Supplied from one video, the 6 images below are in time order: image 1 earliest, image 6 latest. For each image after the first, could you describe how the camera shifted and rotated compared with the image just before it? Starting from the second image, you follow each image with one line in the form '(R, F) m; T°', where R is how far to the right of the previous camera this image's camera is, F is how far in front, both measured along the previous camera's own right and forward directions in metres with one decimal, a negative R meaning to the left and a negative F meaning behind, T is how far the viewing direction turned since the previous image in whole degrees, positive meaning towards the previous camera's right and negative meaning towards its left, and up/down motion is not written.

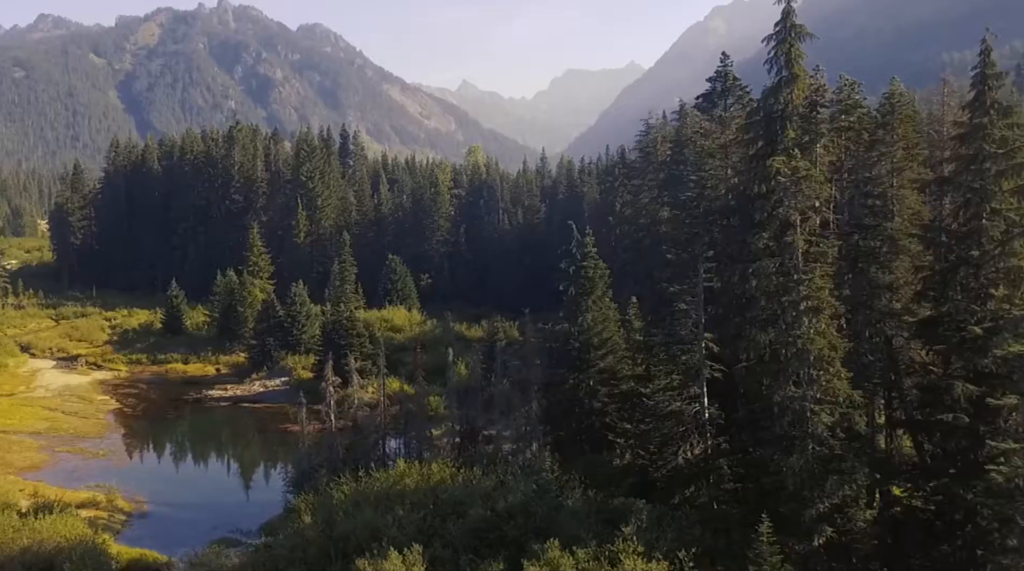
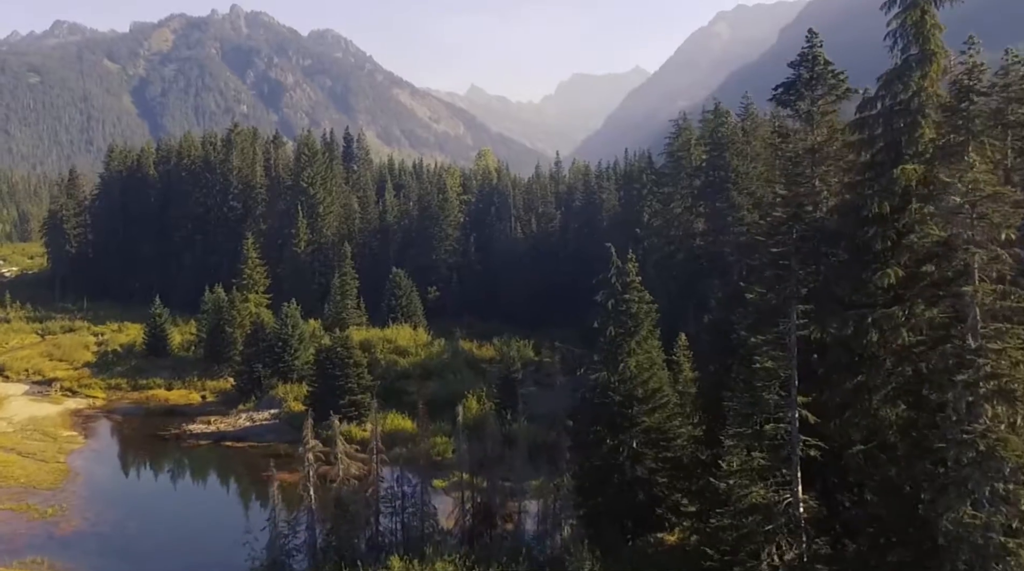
(-0.4, +6.0) m; -1°
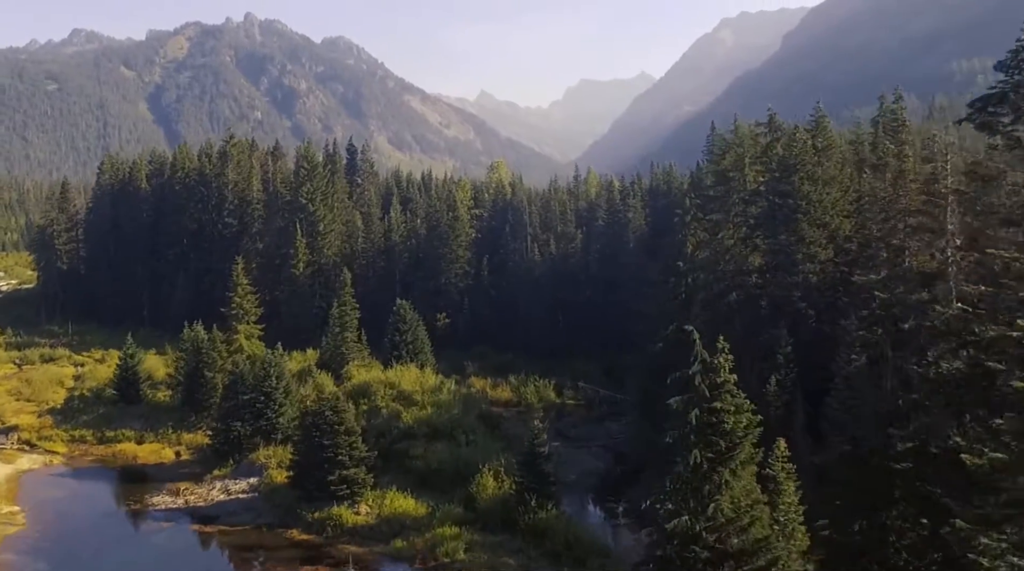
(-0.5, +7.6) m; -1°
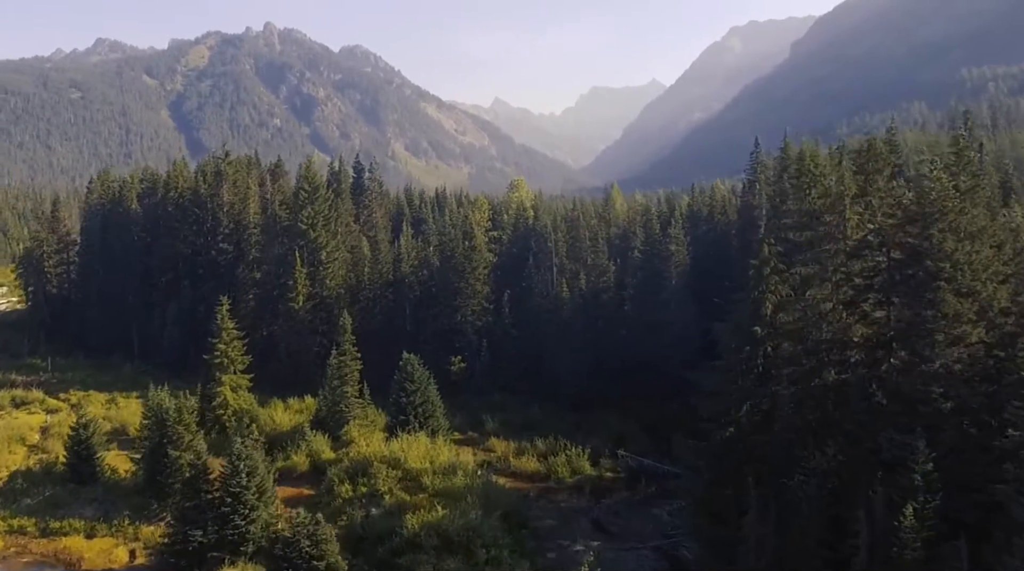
(-0.7, +9.4) m; -1°
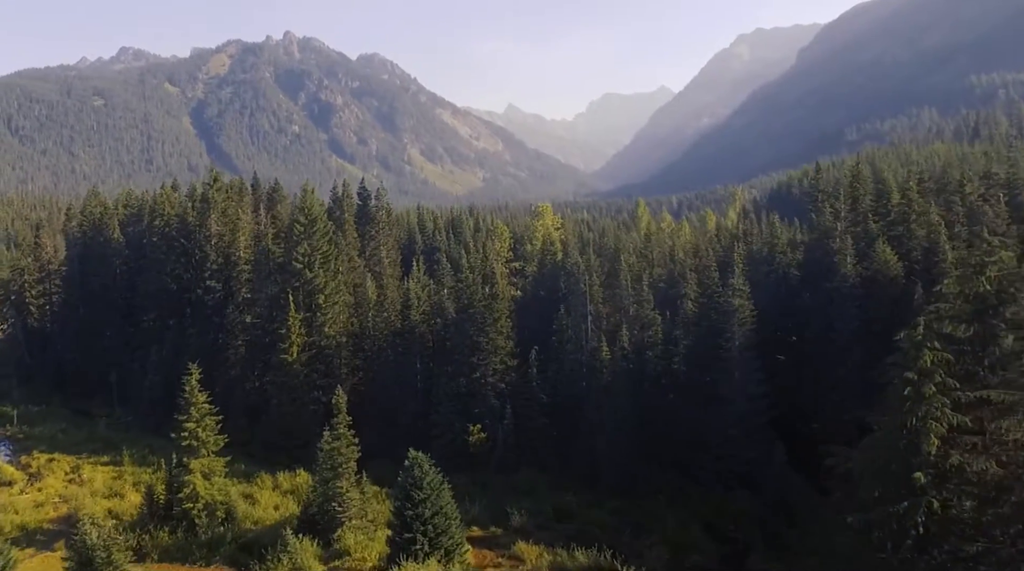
(-0.9, +11.0) m; -1°
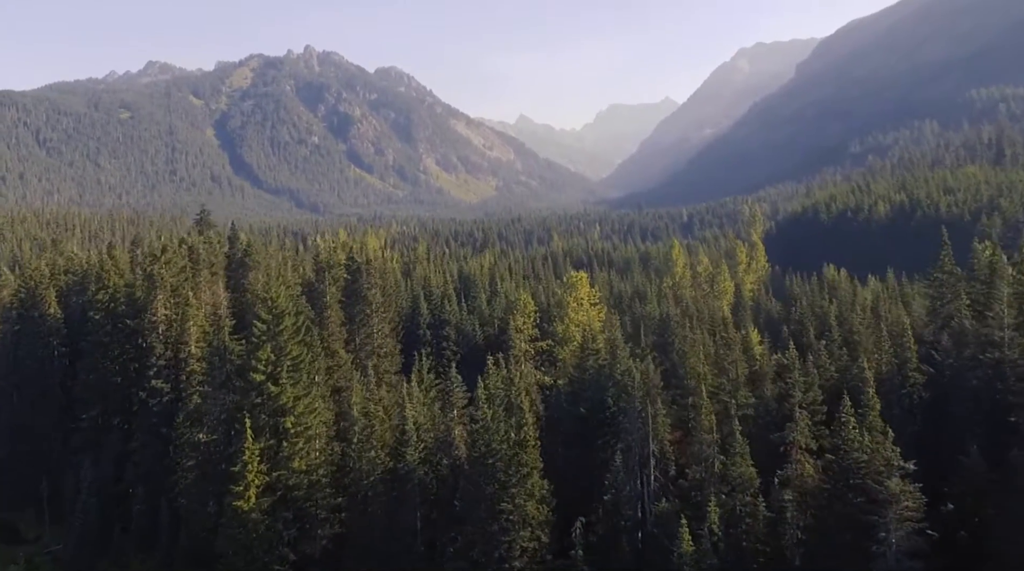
(-1.1, +18.0) m; -1°
